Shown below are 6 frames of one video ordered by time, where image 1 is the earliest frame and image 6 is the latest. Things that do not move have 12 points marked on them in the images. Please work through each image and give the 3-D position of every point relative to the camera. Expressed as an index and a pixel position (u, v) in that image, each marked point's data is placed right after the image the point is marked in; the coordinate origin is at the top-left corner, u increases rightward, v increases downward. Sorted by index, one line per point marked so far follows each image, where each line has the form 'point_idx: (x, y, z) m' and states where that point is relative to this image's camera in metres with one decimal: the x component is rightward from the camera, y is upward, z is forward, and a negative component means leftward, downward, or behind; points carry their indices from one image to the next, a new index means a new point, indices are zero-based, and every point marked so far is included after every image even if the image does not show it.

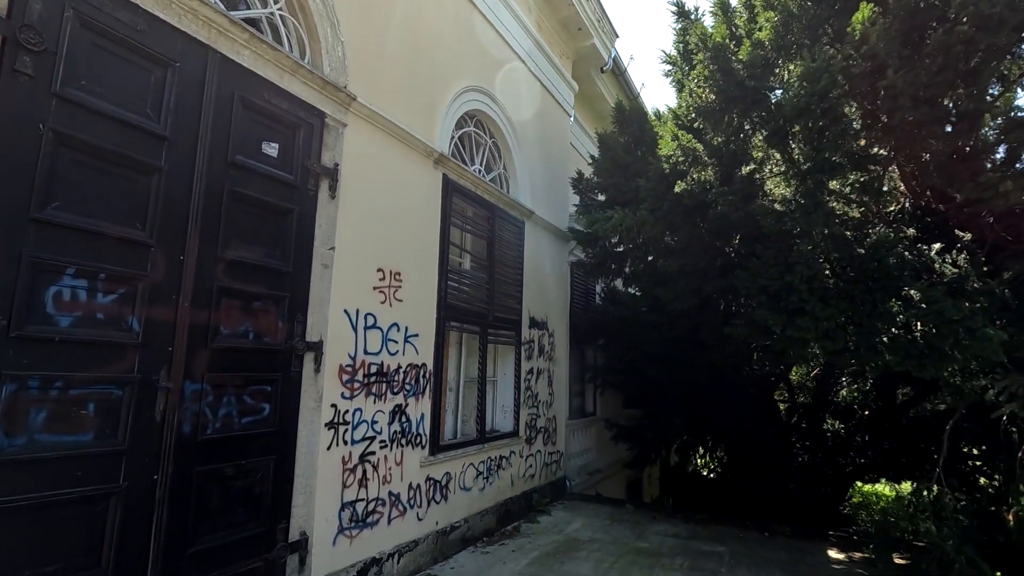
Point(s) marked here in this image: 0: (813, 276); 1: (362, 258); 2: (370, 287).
0: (+2.6, +0.1, +4.7) m
1: (-1.3, +0.3, +4.9) m
2: (-1.3, 0.0, +5.0) m
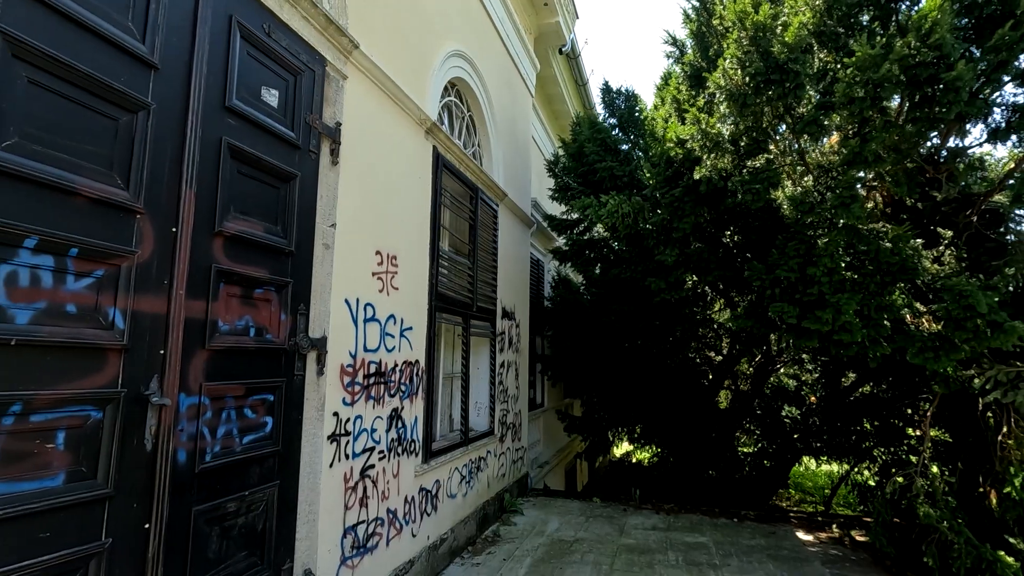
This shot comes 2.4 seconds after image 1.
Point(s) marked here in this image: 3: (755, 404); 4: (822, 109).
0: (+2.8, +0.2, +4.7) m
1: (-1.1, +0.4, +4.2) m
2: (-1.1, +0.1, +4.2) m
3: (+4.2, -2.0, +9.2) m
4: (+2.5, +1.5, +4.4) m
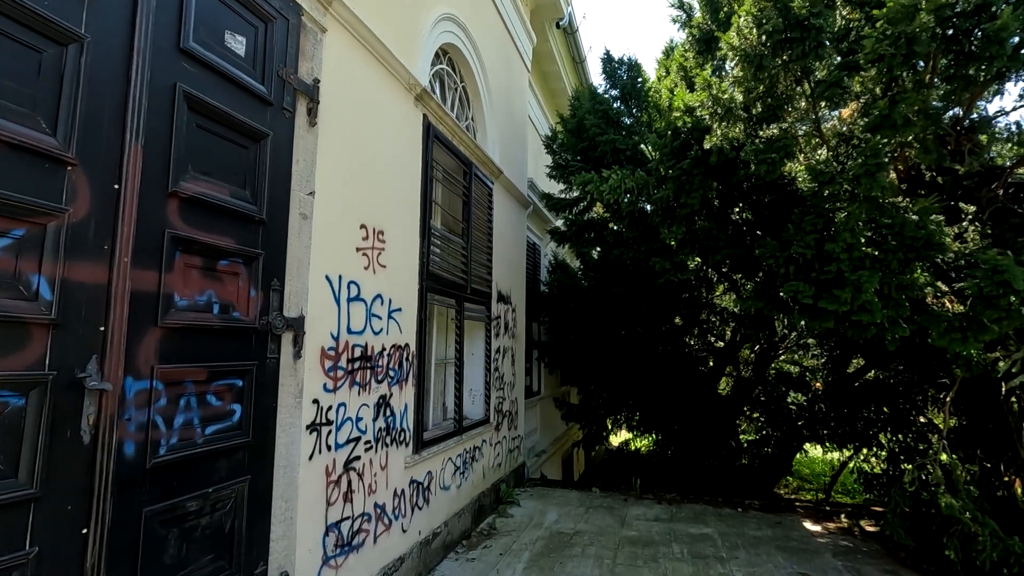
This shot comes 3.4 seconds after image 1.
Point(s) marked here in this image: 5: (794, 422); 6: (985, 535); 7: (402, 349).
0: (+2.8, +0.4, +4.3) m
1: (-1.2, +0.6, +3.8) m
2: (-1.1, +0.3, +3.9) m
3: (+4.1, -1.7, +9.0) m
4: (+2.5, +1.6, +4.0) m
5: (+4.6, -2.2, +8.7) m
6: (+3.7, -2.0, +4.2) m
7: (-0.9, -0.5, +4.5) m
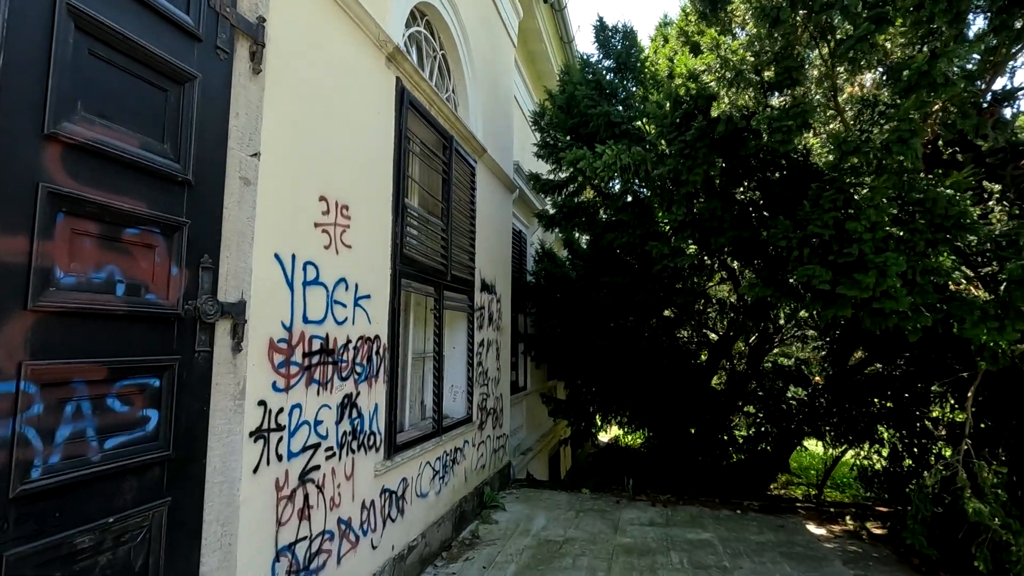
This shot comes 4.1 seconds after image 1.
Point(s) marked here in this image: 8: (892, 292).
0: (+2.7, +0.5, +3.9) m
1: (-1.3, +0.7, +3.2) m
2: (-1.2, +0.4, +3.3) m
3: (+3.9, -1.6, +8.6) m
4: (+2.4, +1.8, +3.6) m
5: (+4.3, -2.0, +8.3) m
6: (+3.6, -1.8, +3.8) m
7: (-1.0, -0.4, +4.0) m
8: (+2.8, 0.0, +3.9) m
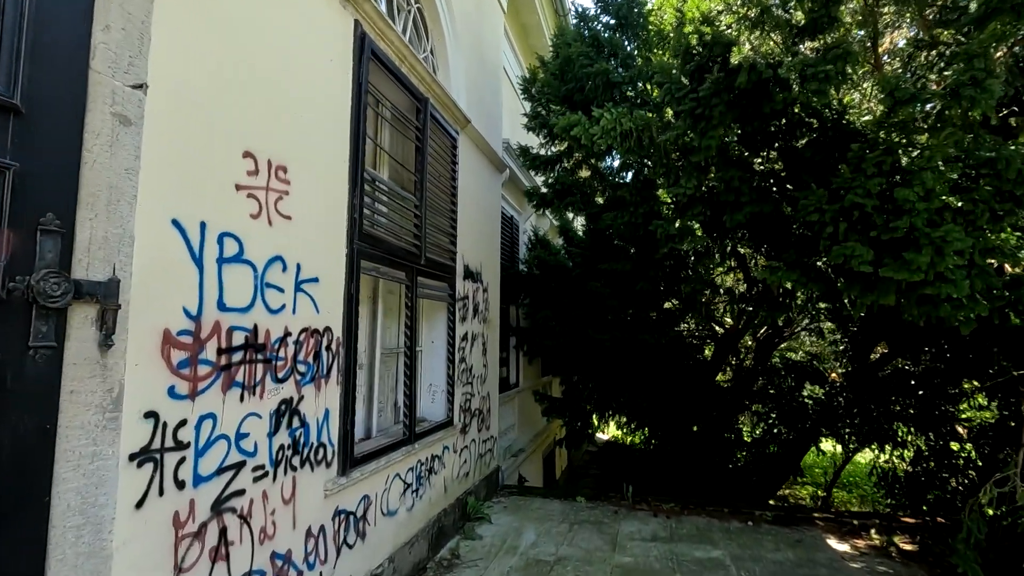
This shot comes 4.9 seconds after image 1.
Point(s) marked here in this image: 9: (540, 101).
0: (+2.5, +0.6, +3.2) m
1: (-1.4, +0.8, +2.5) m
2: (-1.4, +0.5, +2.6) m
3: (+3.7, -1.4, +7.9) m
4: (+2.3, +1.9, +2.9) m
5: (+4.2, -1.9, +7.7) m
6: (+3.5, -1.7, +3.2) m
7: (-1.2, -0.3, +3.3) m
8: (+2.7, +0.1, +3.2) m
9: (+0.3, +2.1, +5.9) m
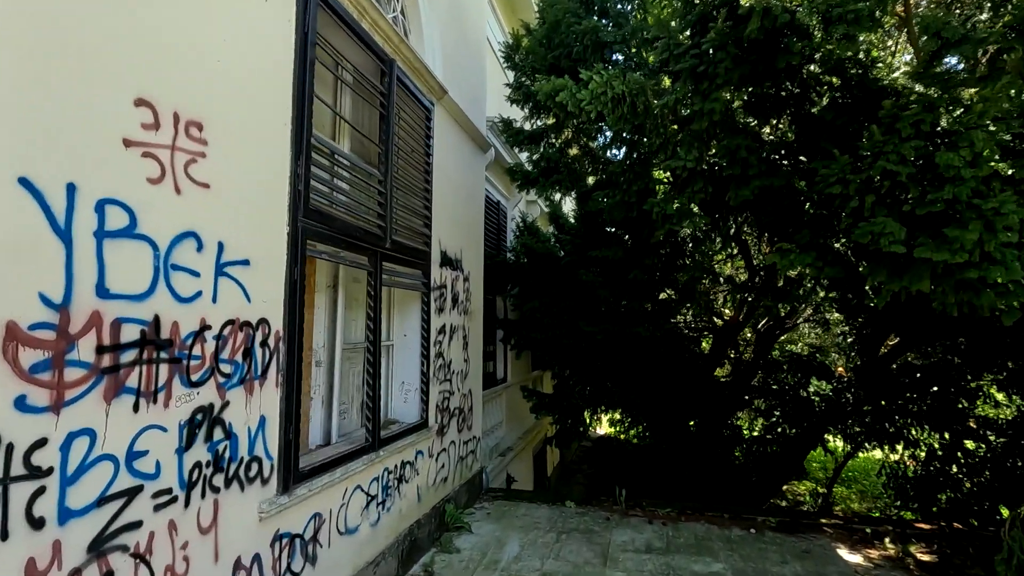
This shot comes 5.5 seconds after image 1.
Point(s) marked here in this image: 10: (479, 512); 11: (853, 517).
0: (+2.4, +0.7, +2.7) m
1: (-1.5, +0.9, +2.0) m
2: (-1.5, +0.6, +2.1) m
3: (+3.5, -1.2, +7.5) m
4: (+2.1, +2.0, +2.3) m
5: (+4.0, -1.7, +7.2) m
6: (+3.3, -1.6, +2.7) m
7: (-1.3, -0.2, +2.7) m
8: (+2.5, +0.2, +2.7) m
9: (+0.1, +2.2, +5.3) m
10: (-0.4, -2.5, +5.9) m
11: (+3.7, -2.5, +5.7) m
